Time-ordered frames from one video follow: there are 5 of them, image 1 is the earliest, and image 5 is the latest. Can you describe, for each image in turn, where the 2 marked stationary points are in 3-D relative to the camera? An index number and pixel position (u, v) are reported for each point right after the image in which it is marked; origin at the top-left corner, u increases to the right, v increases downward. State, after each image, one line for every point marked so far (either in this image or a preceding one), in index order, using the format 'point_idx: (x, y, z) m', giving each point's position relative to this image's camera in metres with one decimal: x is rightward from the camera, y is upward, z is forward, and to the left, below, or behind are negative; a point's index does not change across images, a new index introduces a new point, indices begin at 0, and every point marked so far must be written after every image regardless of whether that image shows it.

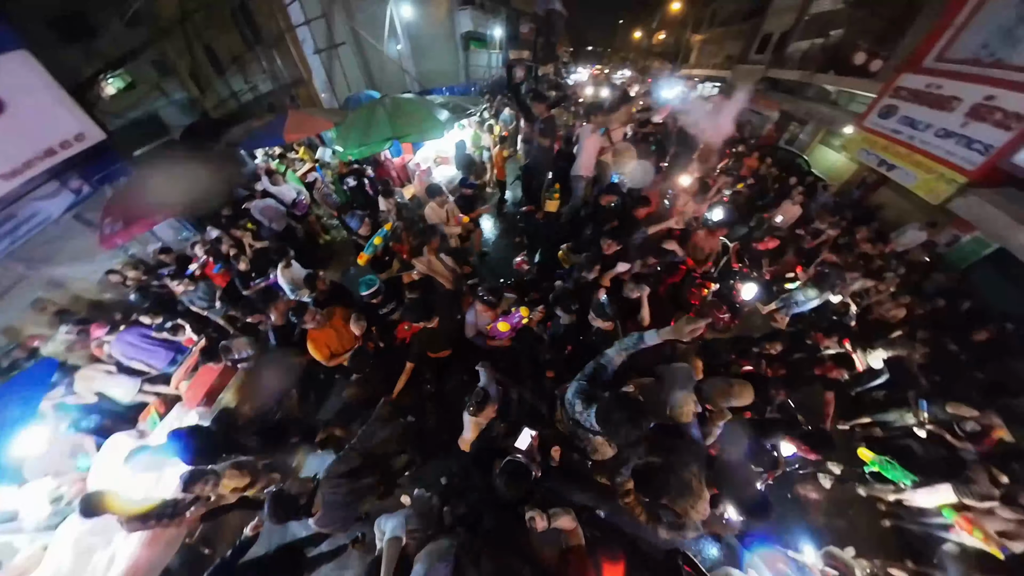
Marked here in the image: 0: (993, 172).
0: (+6.2, +1.4, +4.8) m
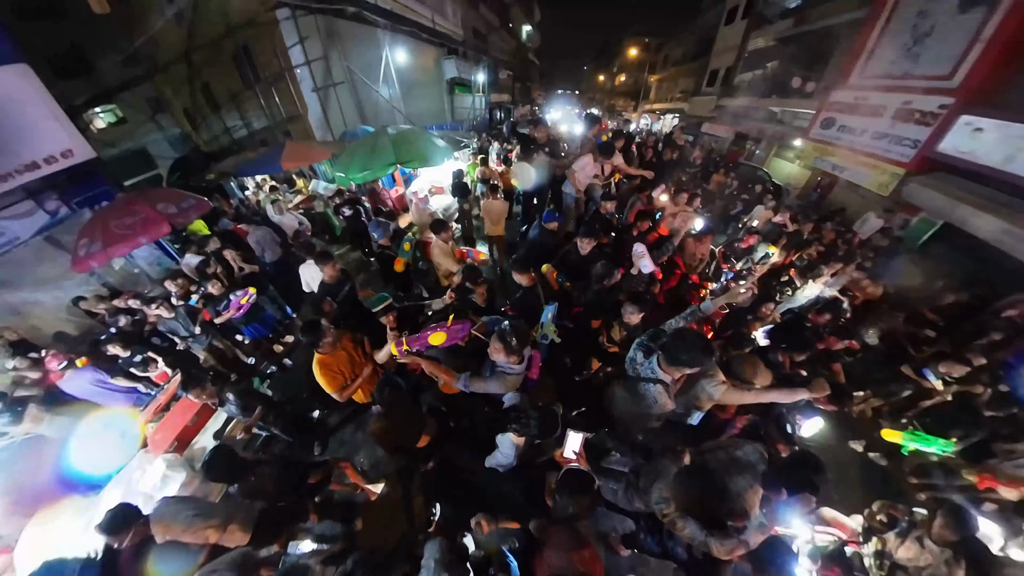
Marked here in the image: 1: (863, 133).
0: (+6.2, +1.9, +5.6) m
1: (+6.0, +2.7, +6.5) m
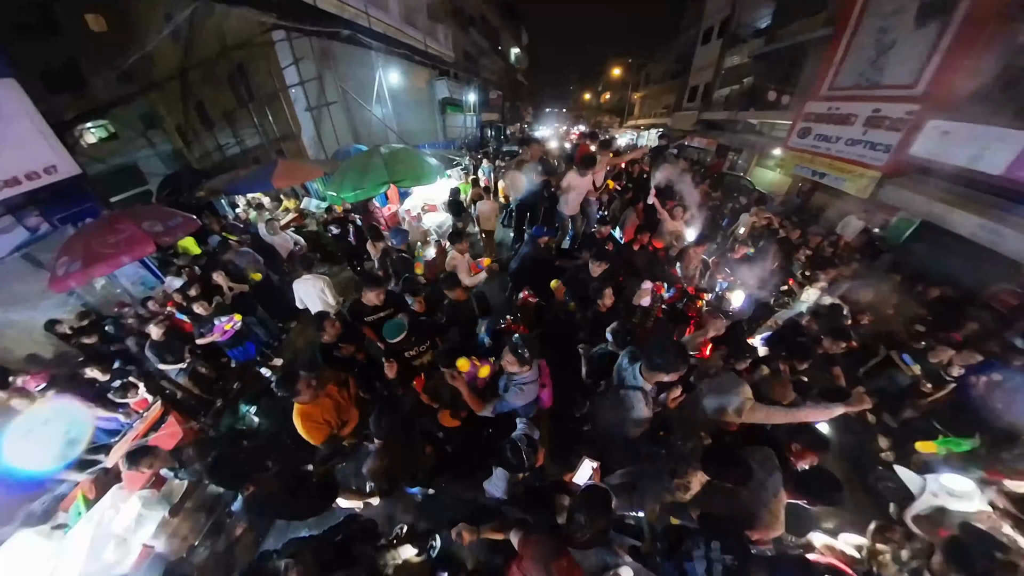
0: (+6.1, +1.9, +6.0) m
1: (+5.9, +2.7, +6.8) m
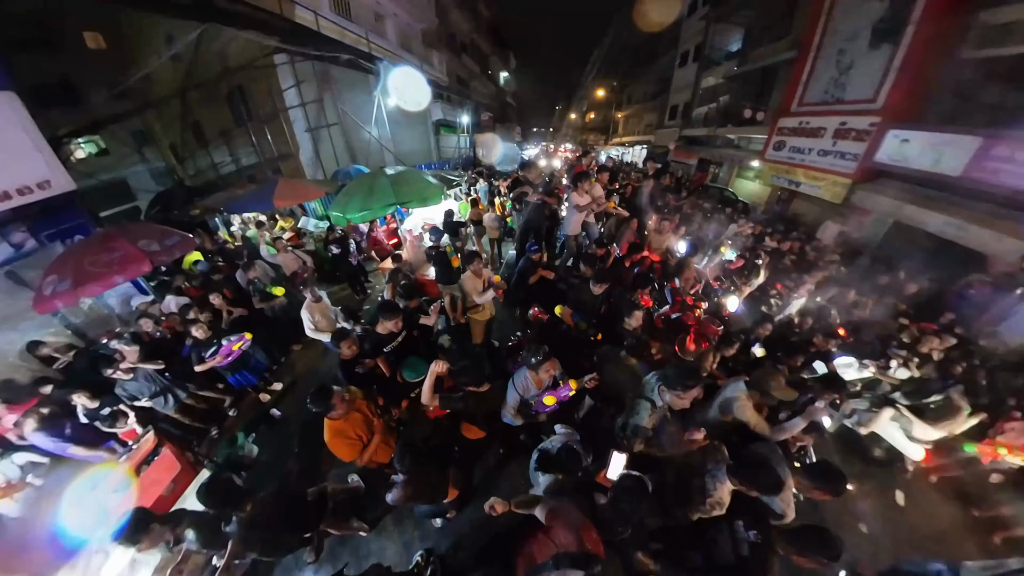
0: (+6.1, +2.0, +6.5) m
1: (+5.8, +2.7, +7.4) m
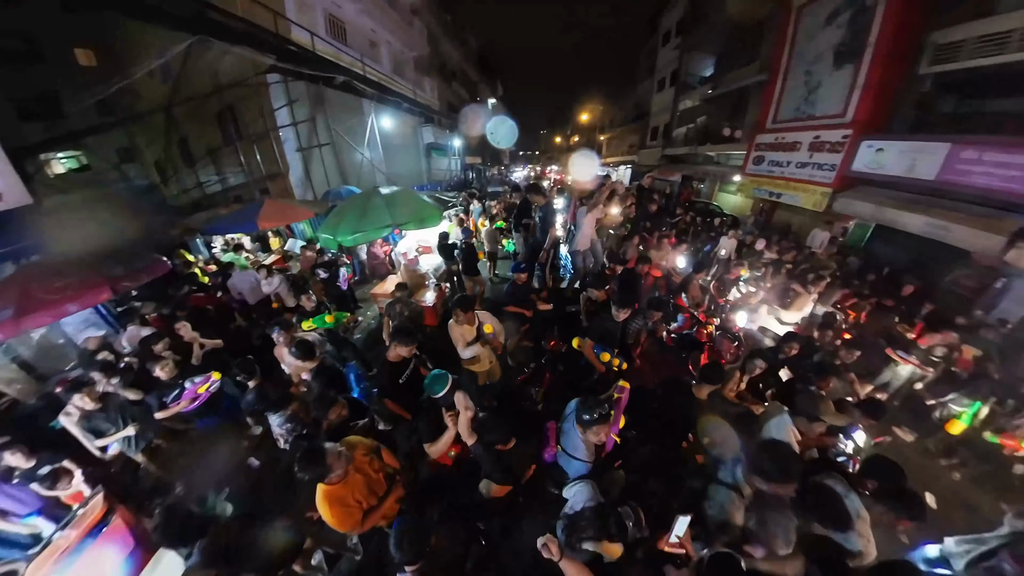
0: (+6.1, +1.9, +6.8) m
1: (+5.7, +2.5, +7.8) m
